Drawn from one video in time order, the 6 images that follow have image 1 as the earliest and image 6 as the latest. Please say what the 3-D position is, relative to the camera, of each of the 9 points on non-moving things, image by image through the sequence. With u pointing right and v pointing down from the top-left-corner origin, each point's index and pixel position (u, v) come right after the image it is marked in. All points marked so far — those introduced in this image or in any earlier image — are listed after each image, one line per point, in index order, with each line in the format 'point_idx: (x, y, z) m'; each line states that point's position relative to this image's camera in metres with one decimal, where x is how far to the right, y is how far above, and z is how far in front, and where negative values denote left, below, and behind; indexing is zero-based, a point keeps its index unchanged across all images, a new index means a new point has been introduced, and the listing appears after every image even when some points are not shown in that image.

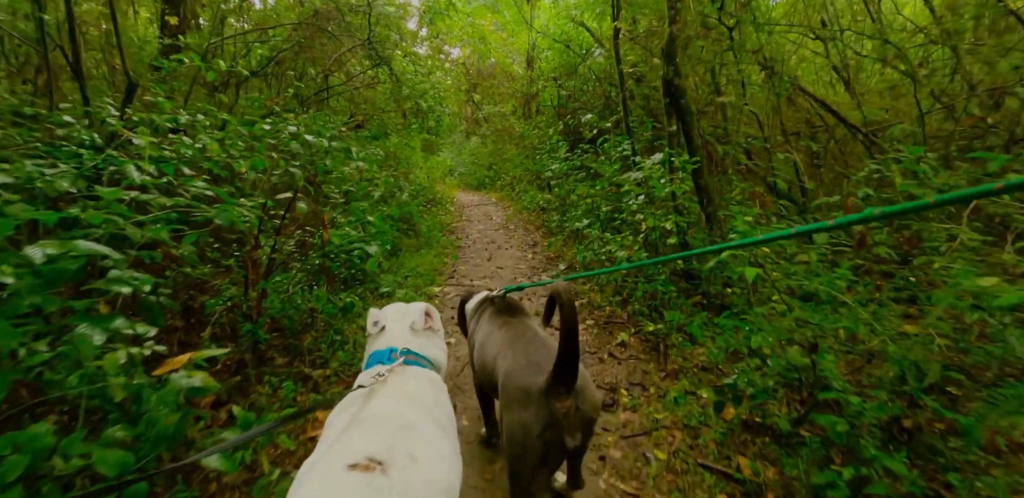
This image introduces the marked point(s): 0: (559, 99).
0: (+1.2, +3.8, +11.5) m
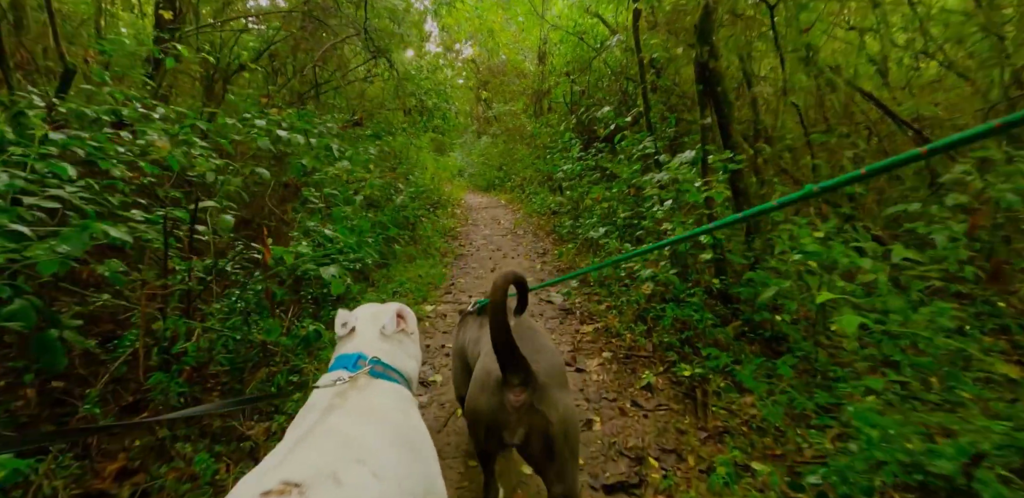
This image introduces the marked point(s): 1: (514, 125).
0: (+1.4, +3.6, +10.8) m
1: (+0.1, +4.1, +15.0) m
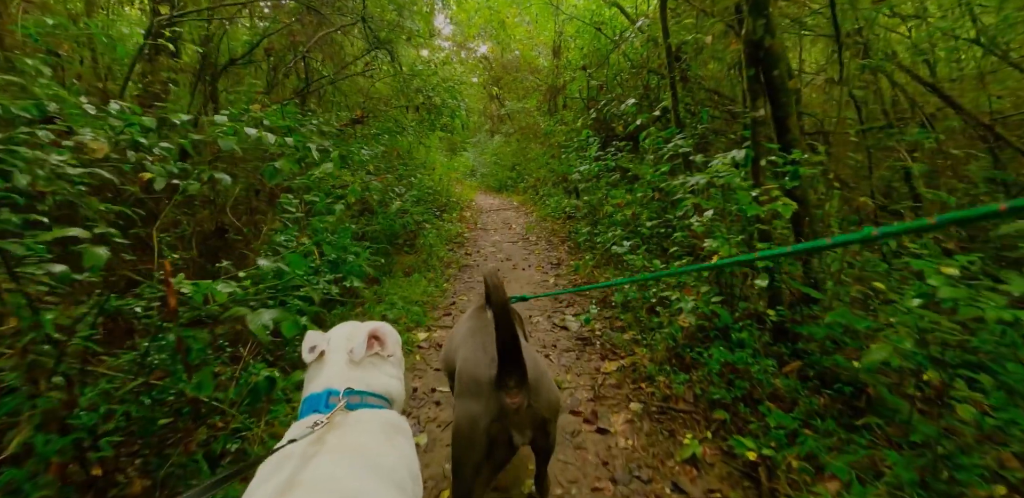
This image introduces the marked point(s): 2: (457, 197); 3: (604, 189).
0: (+1.7, +3.5, +10.0) m
1: (+0.5, +4.0, +14.3) m
2: (-1.5, +1.4, +12.7) m
3: (+1.5, +1.0, +7.3) m
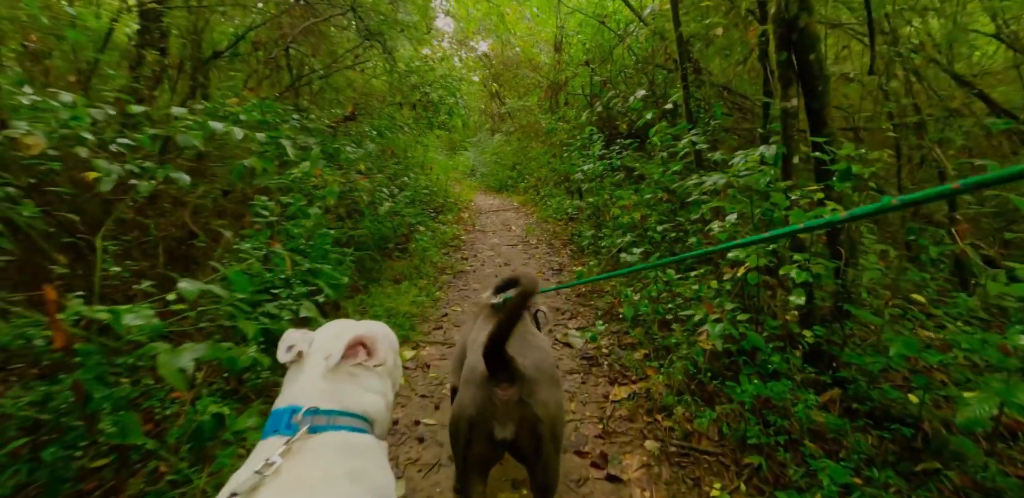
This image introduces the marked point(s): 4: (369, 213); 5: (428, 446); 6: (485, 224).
0: (+1.7, +3.4, +9.6) m
1: (+0.5, +3.9, +13.9) m
2: (-1.5, +1.4, +12.3) m
3: (+1.5, +0.9, +6.9) m
4: (-1.6, +0.4, +5.2) m
5: (-0.5, -1.2, +2.9) m
6: (-0.6, +0.5, +9.7) m
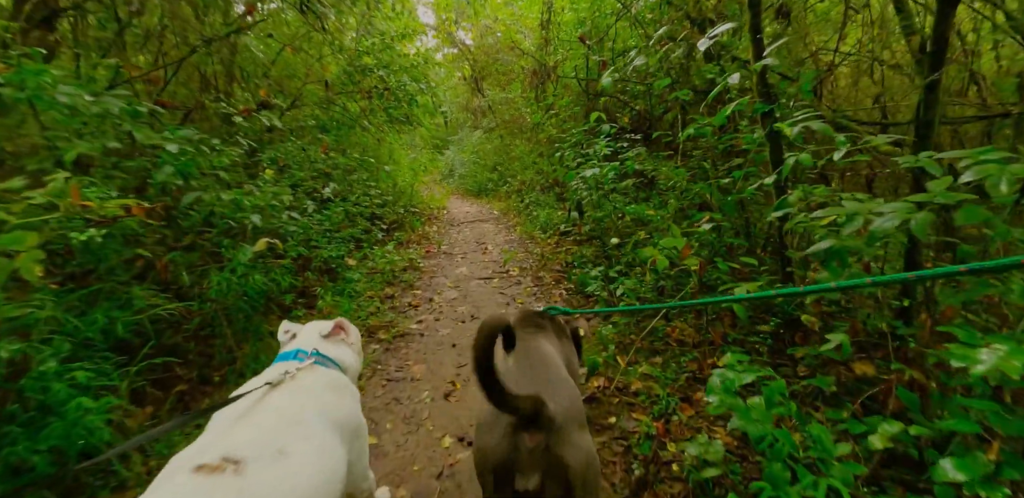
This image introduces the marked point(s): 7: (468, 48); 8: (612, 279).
0: (+1.3, +3.1, +7.7) m
1: (-0.1, +3.5, +11.9) m
2: (-2.0, +1.0, +10.3) m
3: (+1.2, +0.5, +4.9) m
4: (-1.9, 0.0, +3.2) m
5: (-0.7, -1.7, +0.9) m
6: (-1.0, +0.1, +7.7) m
7: (-1.3, +5.9, +13.6) m
8: (+0.9, -0.3, +4.1) m
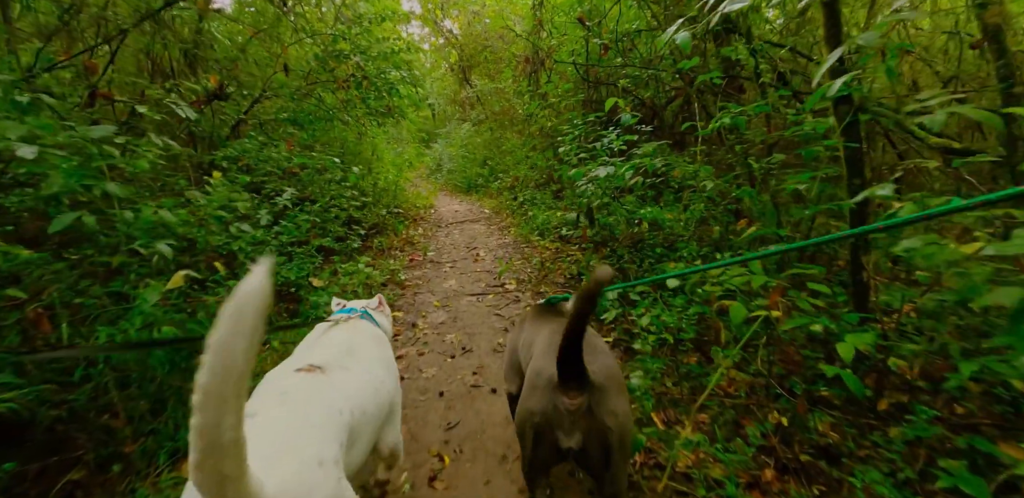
0: (+1.2, +3.0, +7.0) m
1: (-0.3, +3.5, +11.1) m
2: (-2.2, +0.9, +9.5) m
3: (+1.1, +0.4, +4.2) m
4: (-1.9, -0.2, +2.4) m
5: (-0.6, -1.9, +0.2) m
6: (-1.1, 0.0, +6.9) m
7: (-1.6, +5.9, +12.7) m
8: (+0.9, -0.4, +3.4) m
